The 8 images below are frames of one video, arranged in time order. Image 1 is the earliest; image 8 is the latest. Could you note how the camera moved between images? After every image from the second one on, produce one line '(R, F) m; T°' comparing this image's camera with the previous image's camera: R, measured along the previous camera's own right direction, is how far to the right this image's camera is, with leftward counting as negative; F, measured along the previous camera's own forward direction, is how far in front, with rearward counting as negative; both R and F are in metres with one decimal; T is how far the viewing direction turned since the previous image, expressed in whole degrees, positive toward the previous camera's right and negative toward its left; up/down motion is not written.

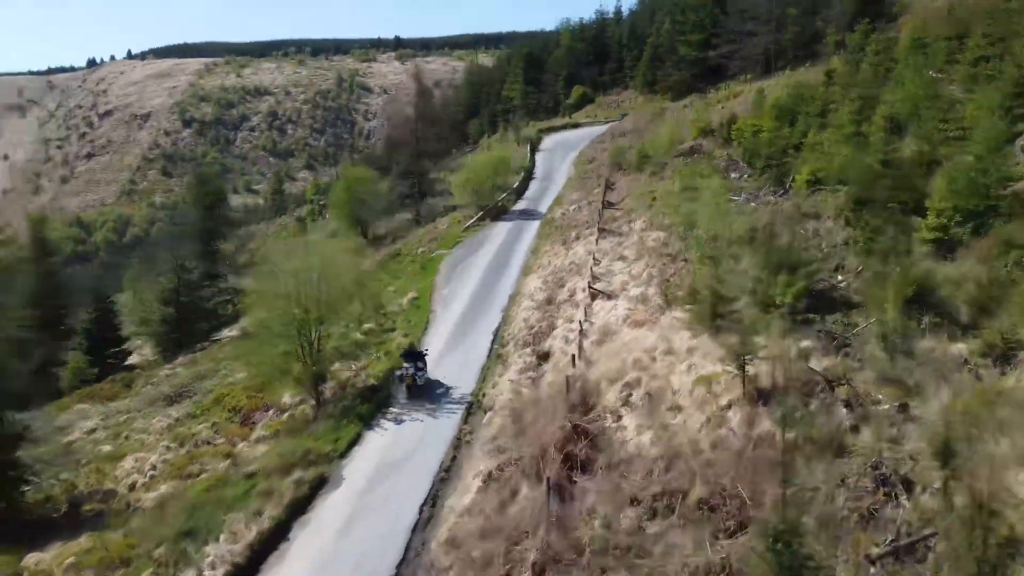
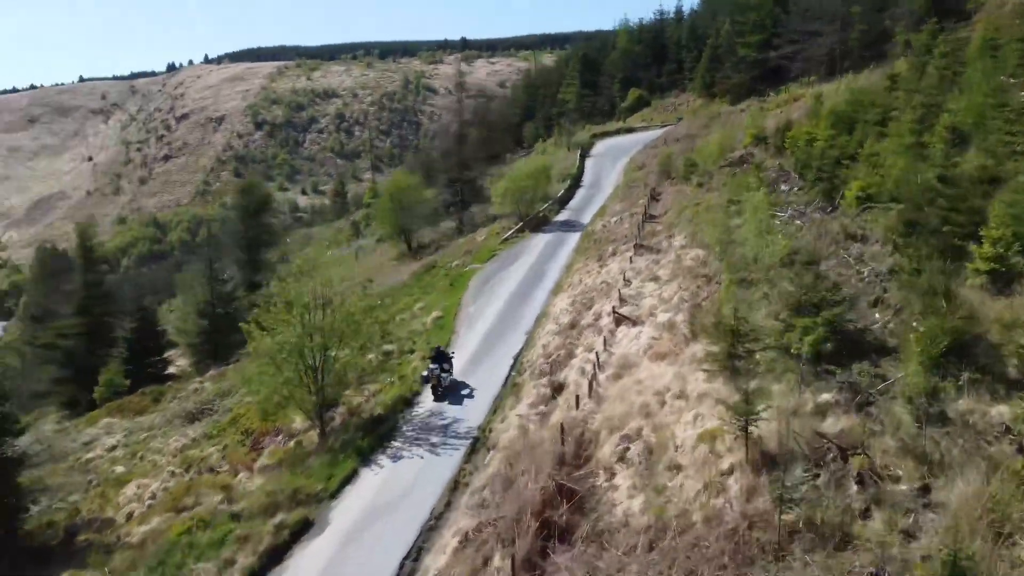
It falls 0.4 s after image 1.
(+0.9, +0.9) m; -5°
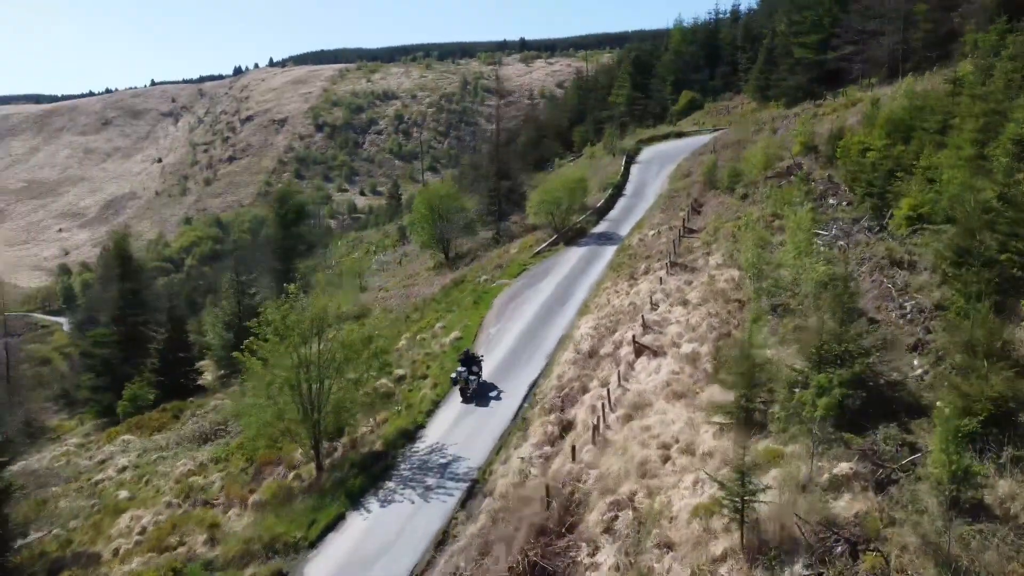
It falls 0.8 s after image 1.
(+0.9, +1.0) m; -4°
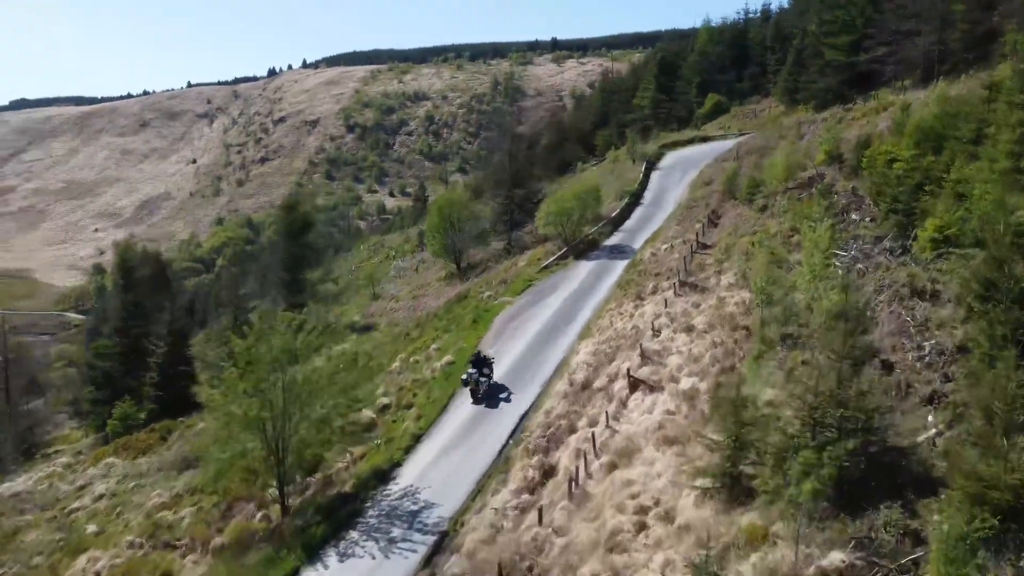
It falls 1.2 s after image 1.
(+0.8, +1.1) m; -2°
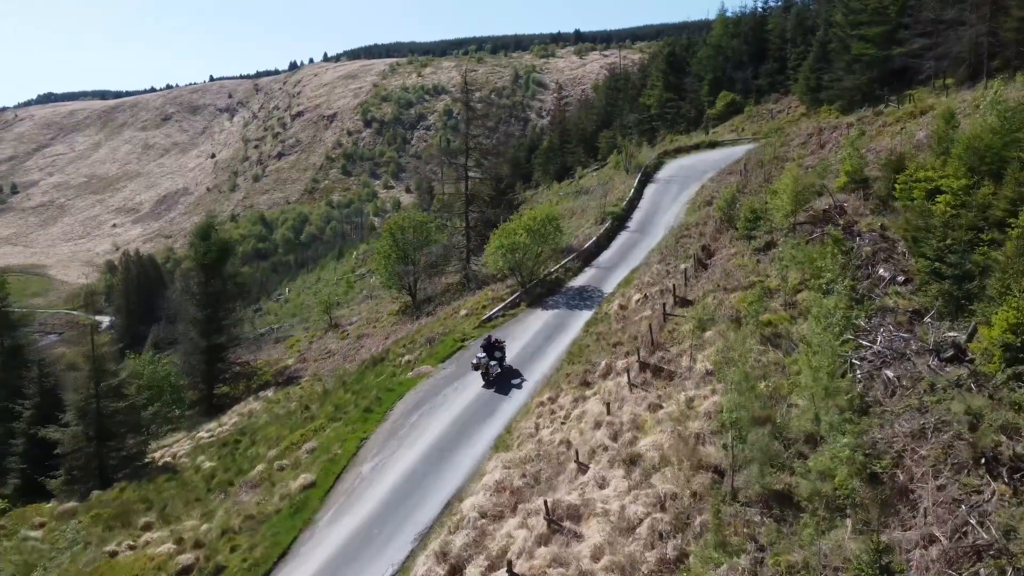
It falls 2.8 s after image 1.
(+2.4, +5.4) m; -2°
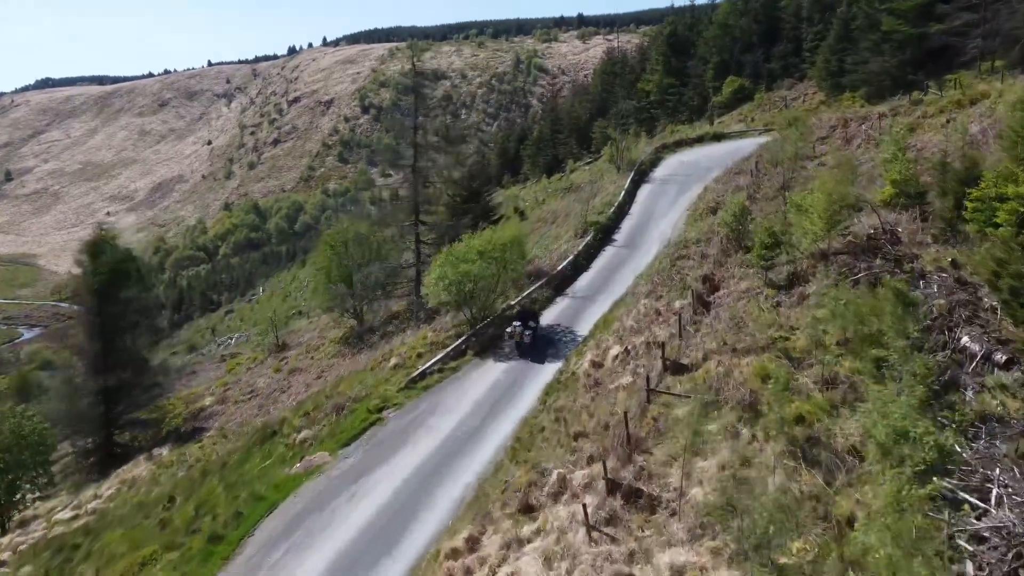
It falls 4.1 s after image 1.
(+1.3, +5.0) m; 0°
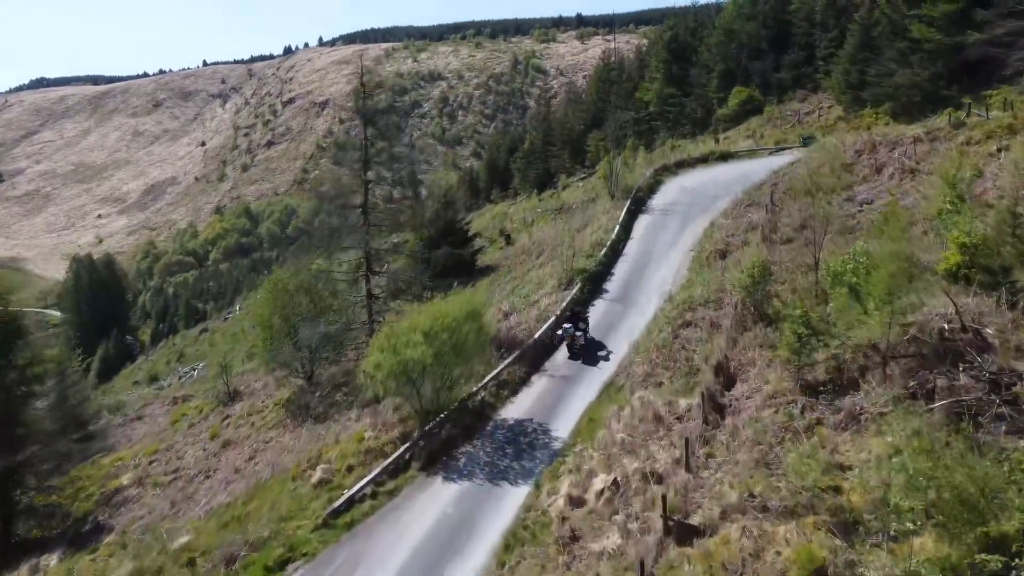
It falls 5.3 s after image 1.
(+0.7, +3.7) m; 0°
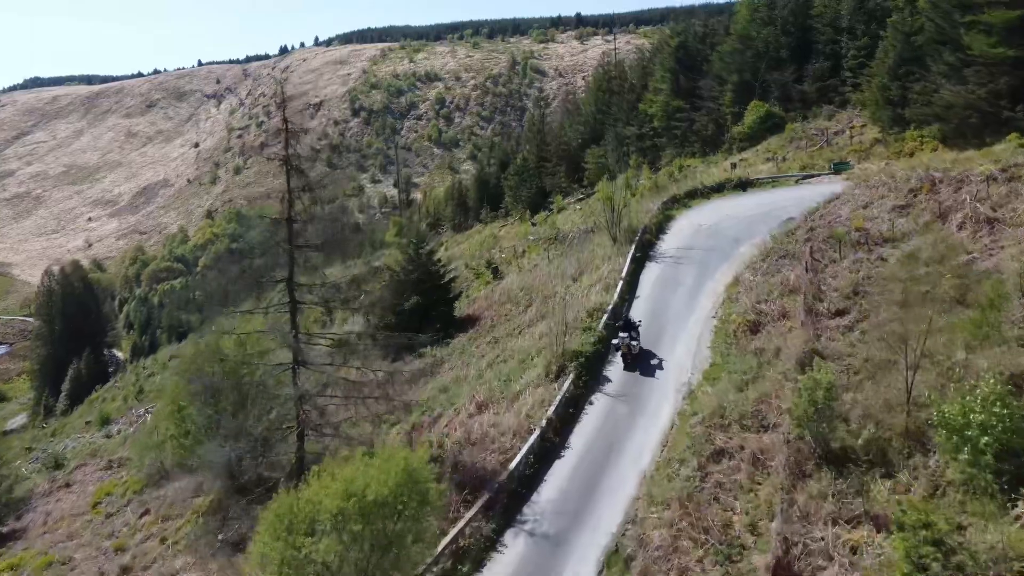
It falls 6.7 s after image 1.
(+0.5, +4.5) m; 0°
